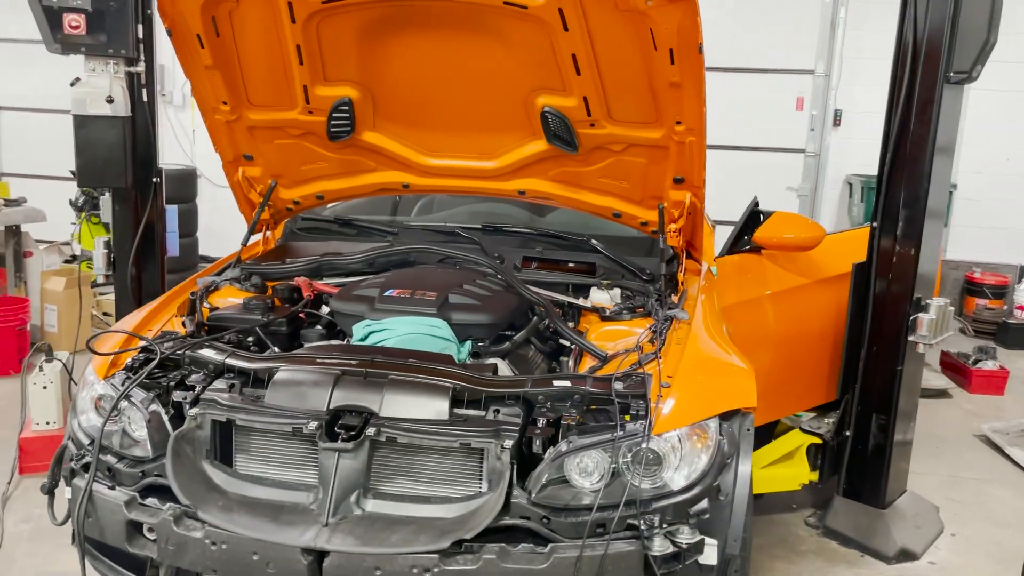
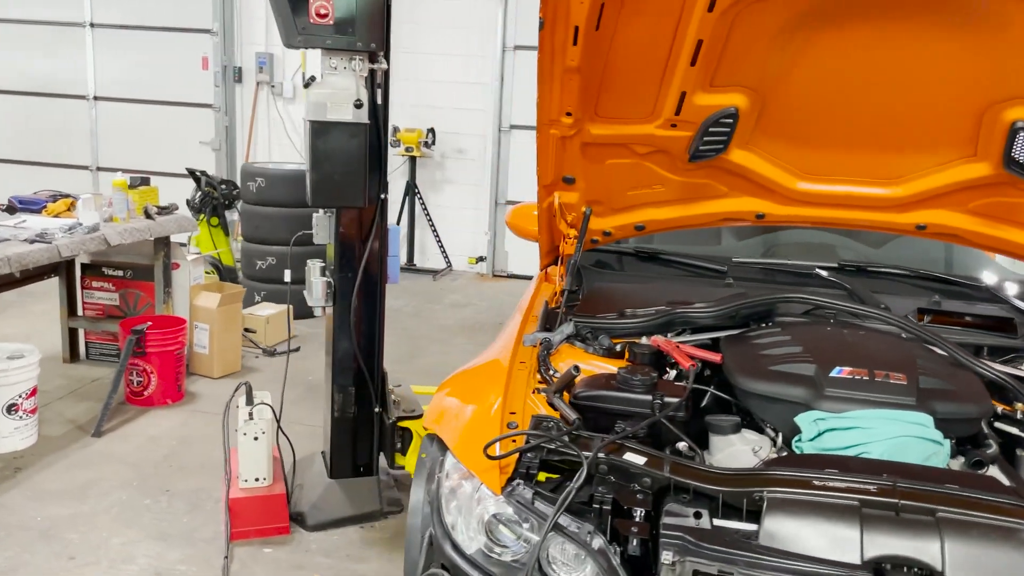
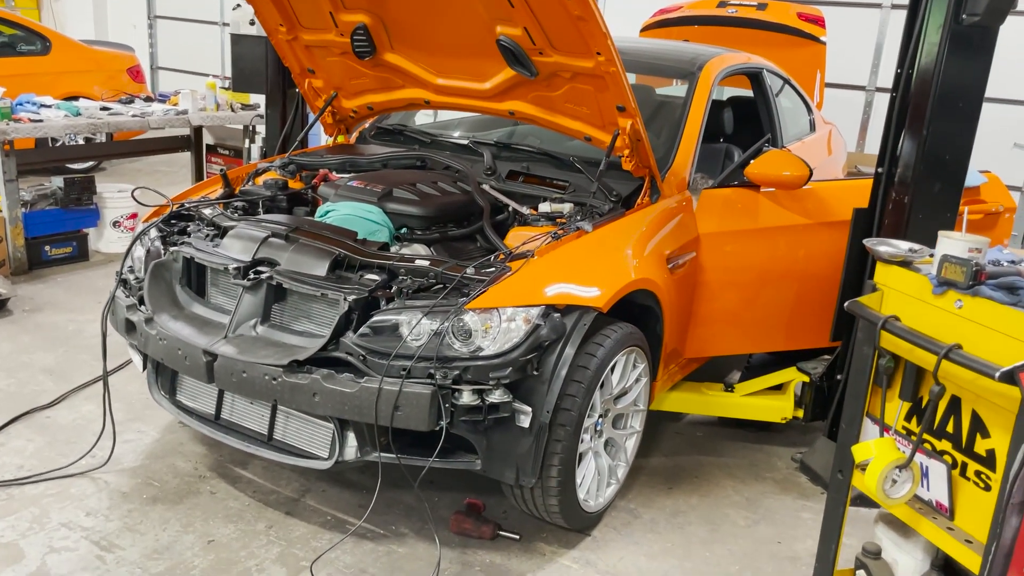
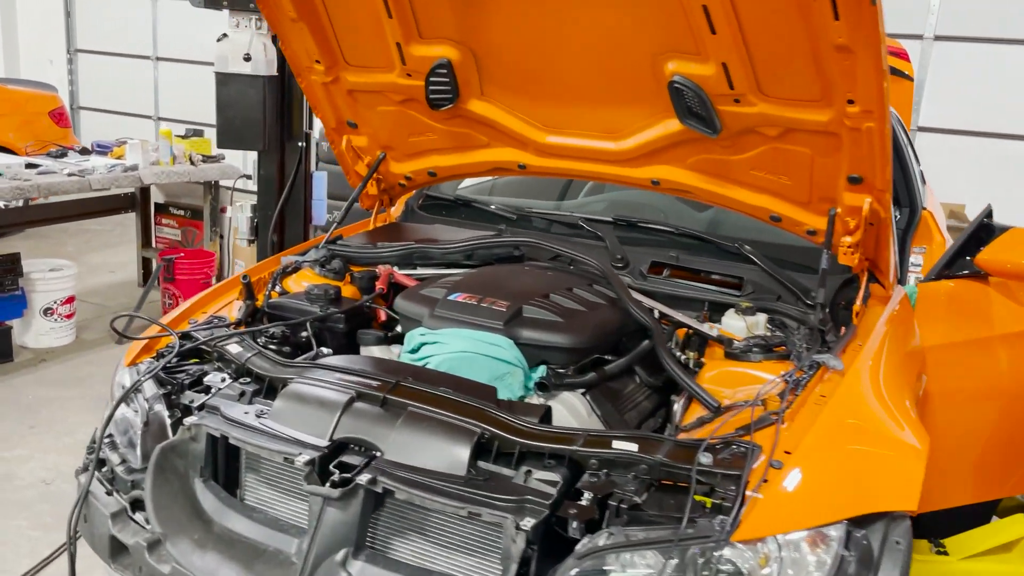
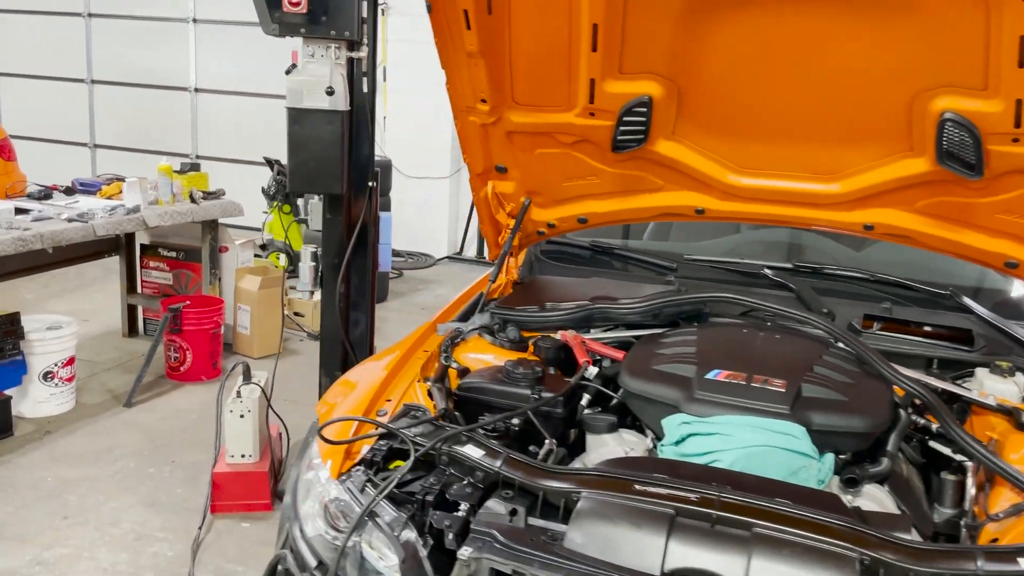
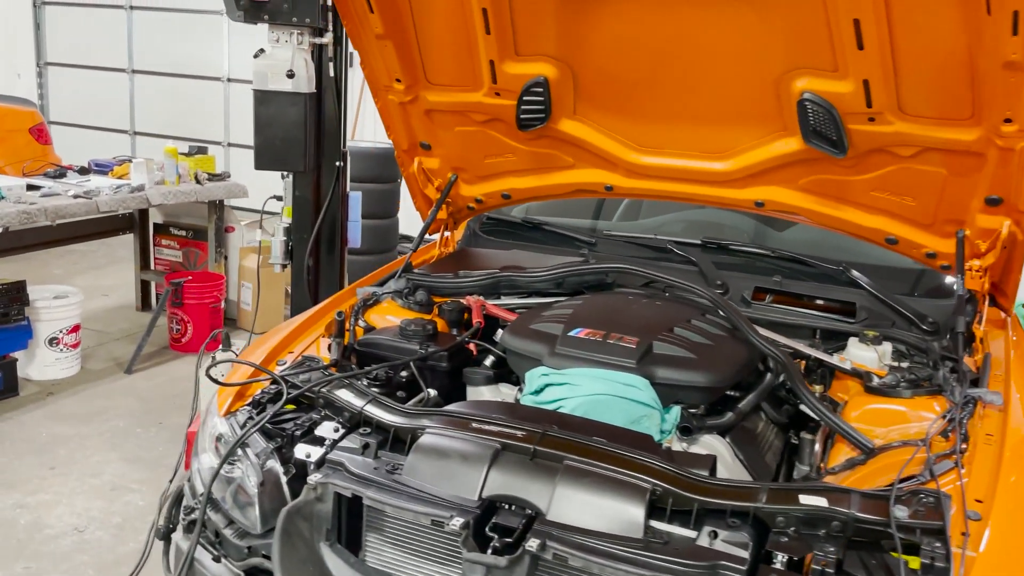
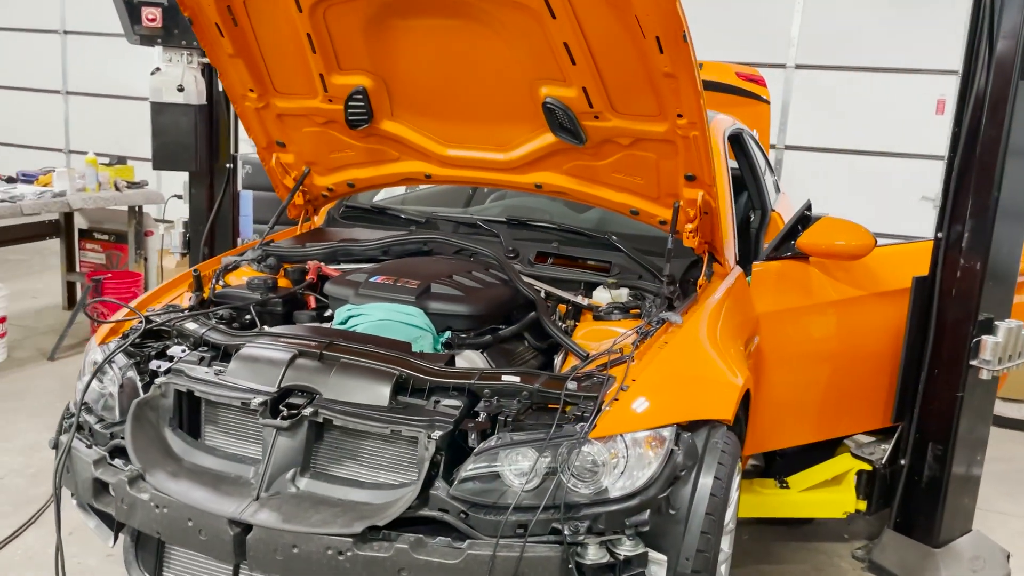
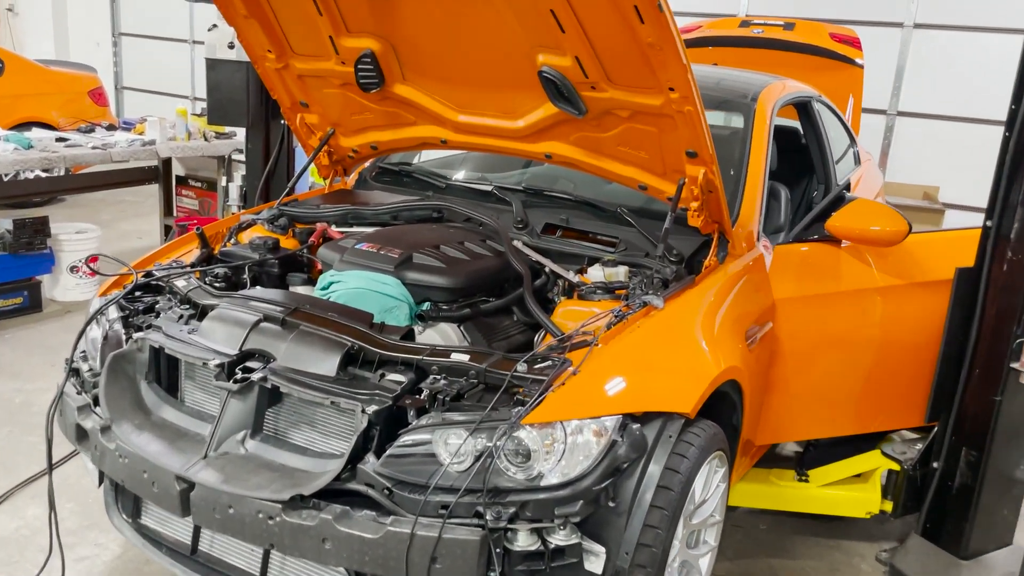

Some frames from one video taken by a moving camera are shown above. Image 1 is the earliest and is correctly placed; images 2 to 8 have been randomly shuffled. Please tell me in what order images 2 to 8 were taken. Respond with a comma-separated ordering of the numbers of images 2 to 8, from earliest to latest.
7, 3, 8, 4, 6, 5, 2
